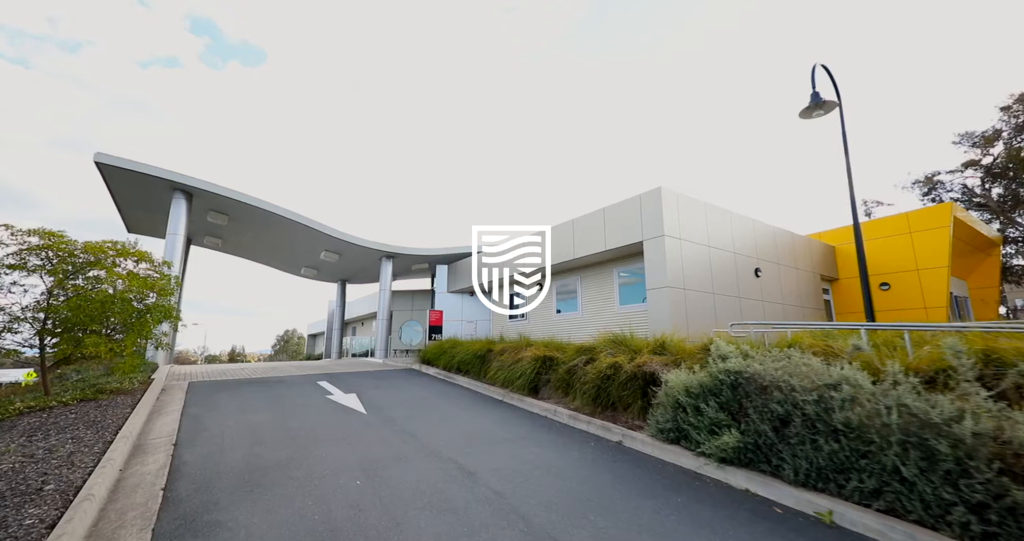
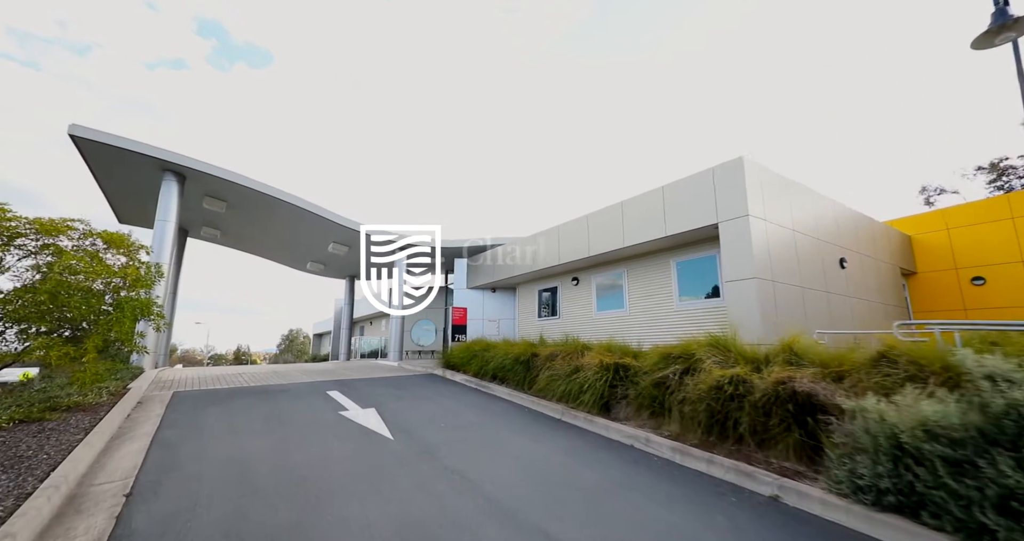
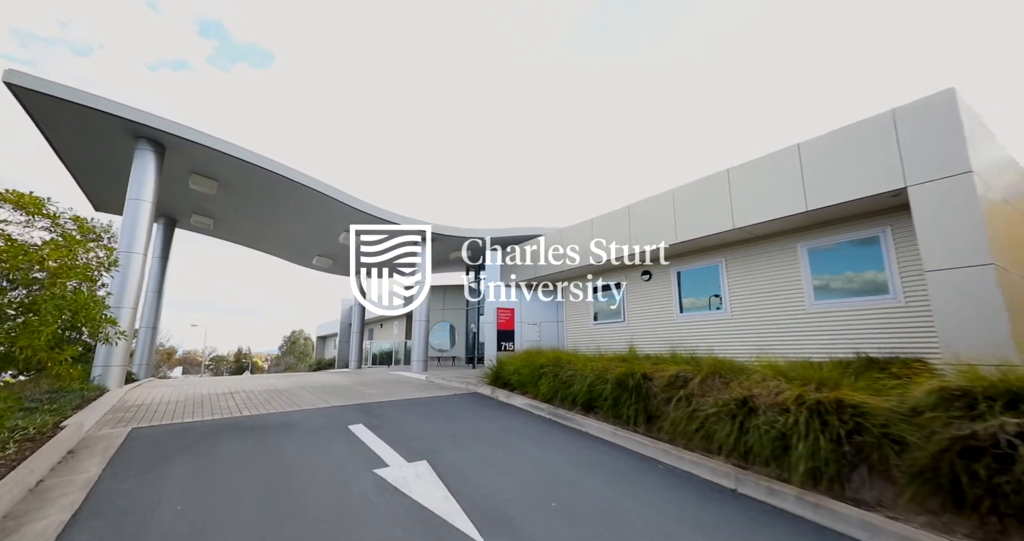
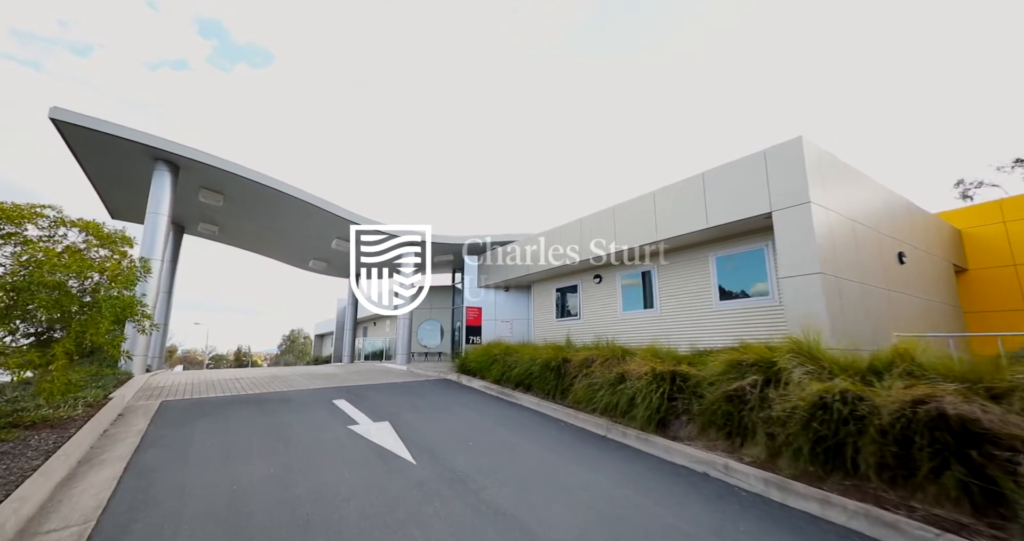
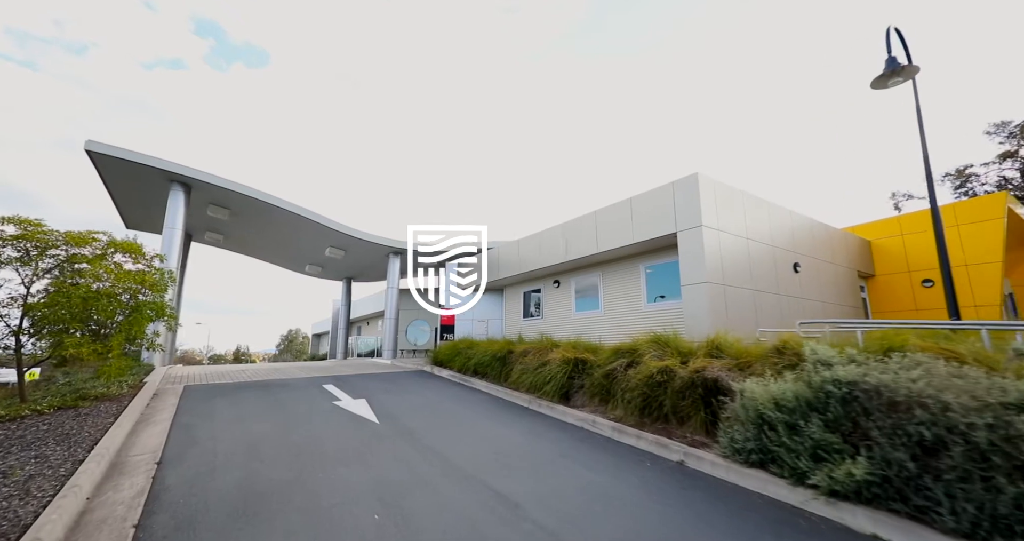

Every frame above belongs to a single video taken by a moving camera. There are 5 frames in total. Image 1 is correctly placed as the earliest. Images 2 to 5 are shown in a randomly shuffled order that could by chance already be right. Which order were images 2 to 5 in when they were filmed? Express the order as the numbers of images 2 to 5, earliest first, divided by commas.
5, 2, 4, 3
